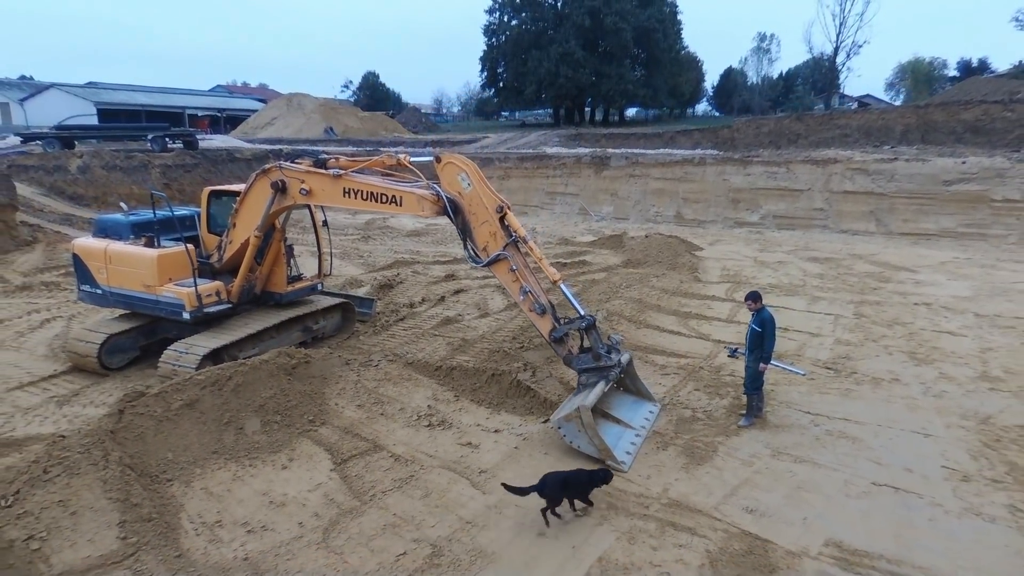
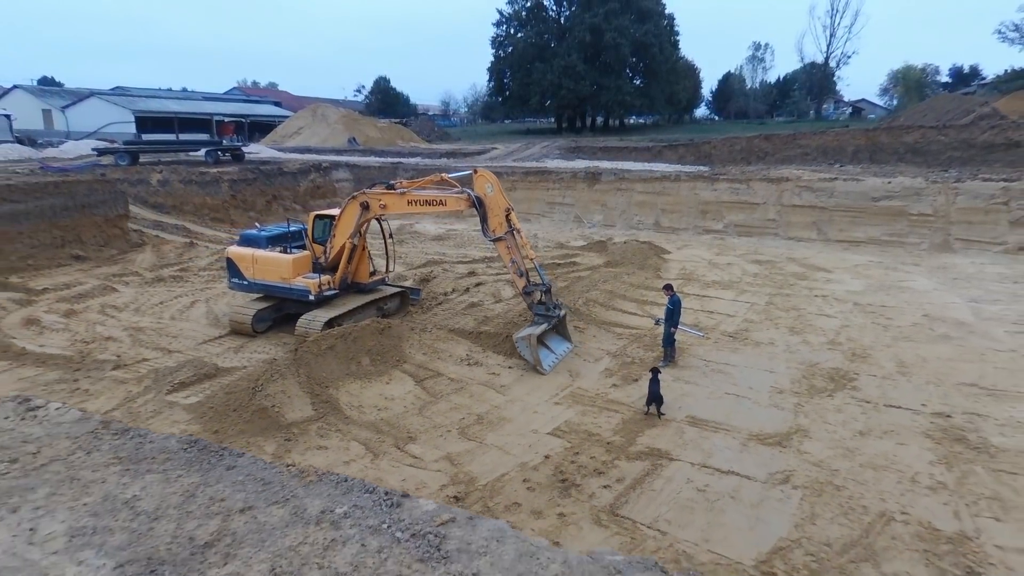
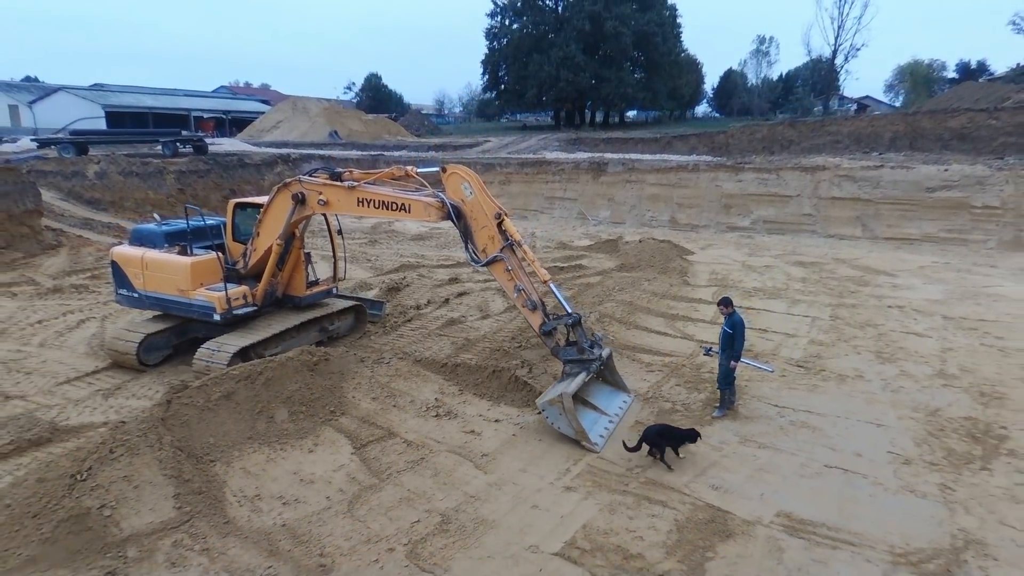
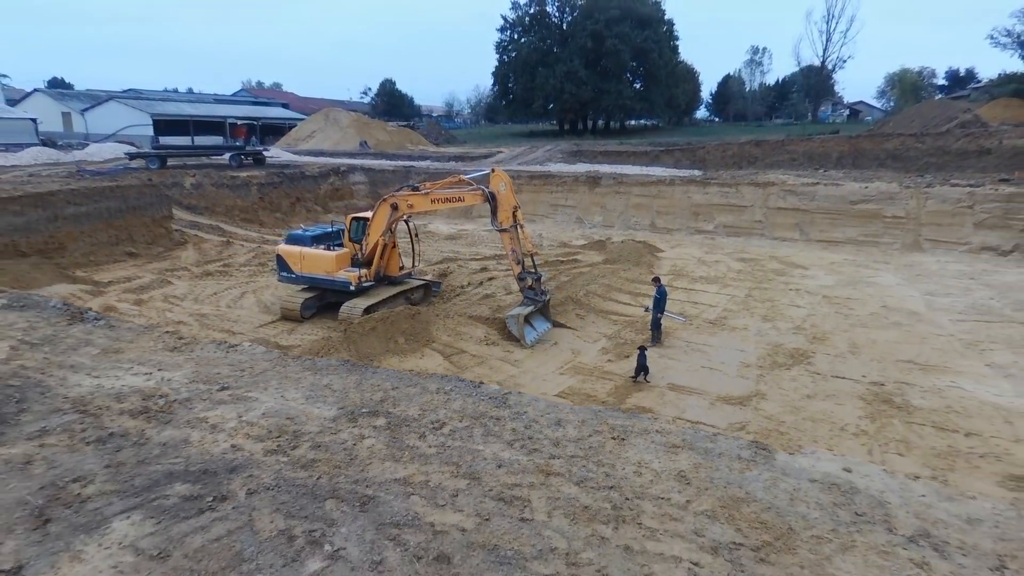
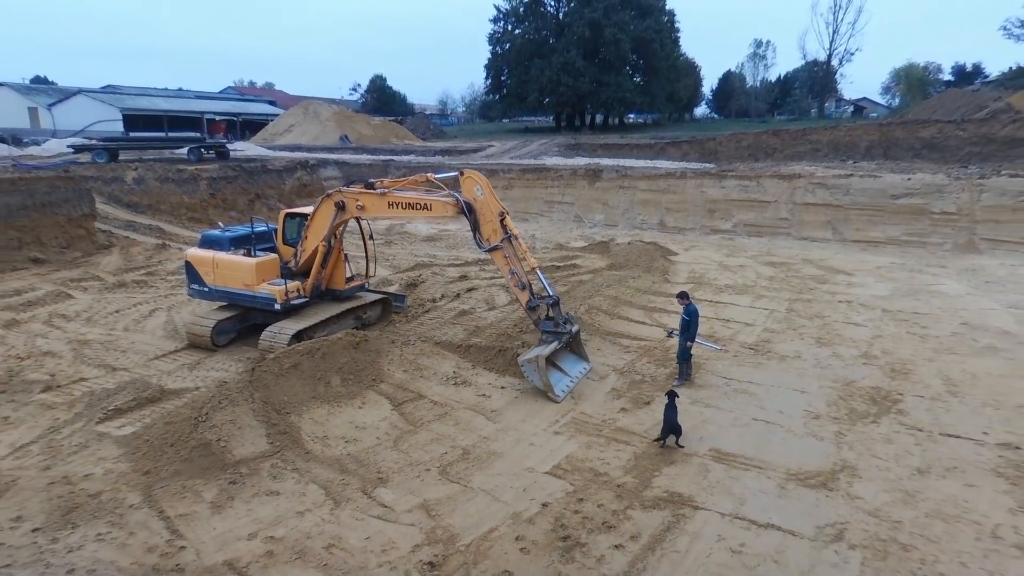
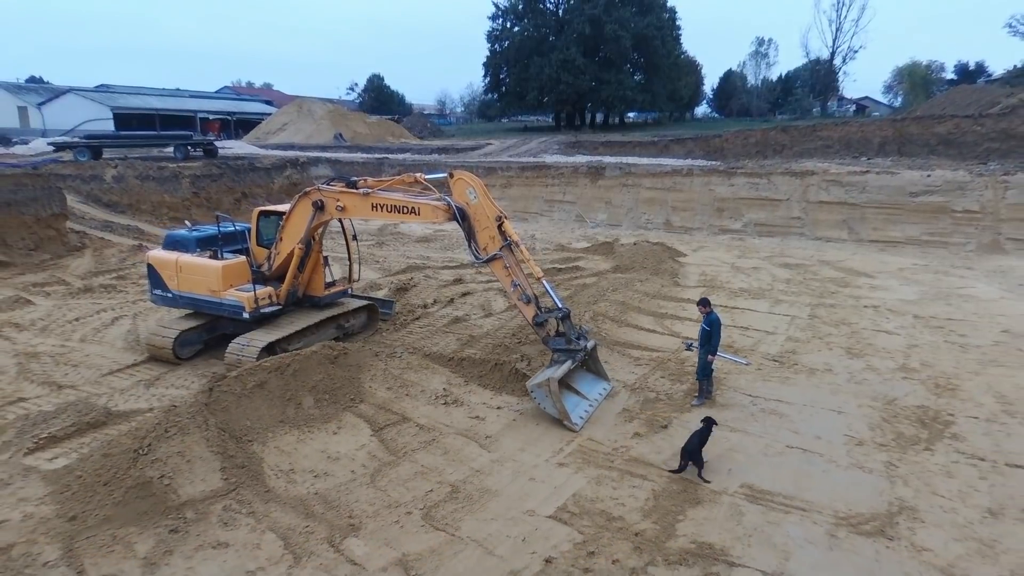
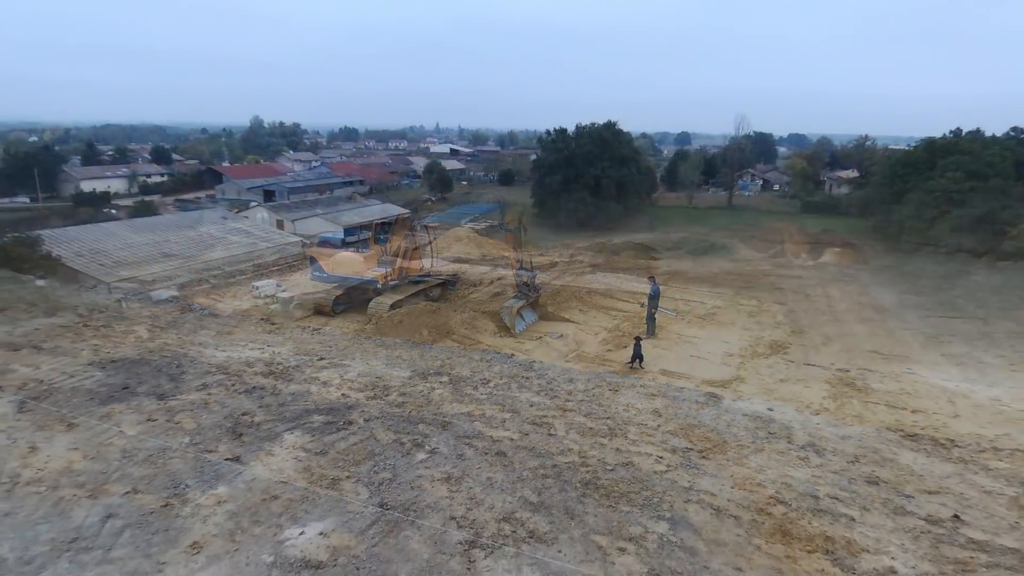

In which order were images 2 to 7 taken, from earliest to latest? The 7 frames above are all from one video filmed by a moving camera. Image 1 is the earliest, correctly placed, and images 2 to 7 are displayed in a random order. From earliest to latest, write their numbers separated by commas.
3, 6, 5, 2, 4, 7
